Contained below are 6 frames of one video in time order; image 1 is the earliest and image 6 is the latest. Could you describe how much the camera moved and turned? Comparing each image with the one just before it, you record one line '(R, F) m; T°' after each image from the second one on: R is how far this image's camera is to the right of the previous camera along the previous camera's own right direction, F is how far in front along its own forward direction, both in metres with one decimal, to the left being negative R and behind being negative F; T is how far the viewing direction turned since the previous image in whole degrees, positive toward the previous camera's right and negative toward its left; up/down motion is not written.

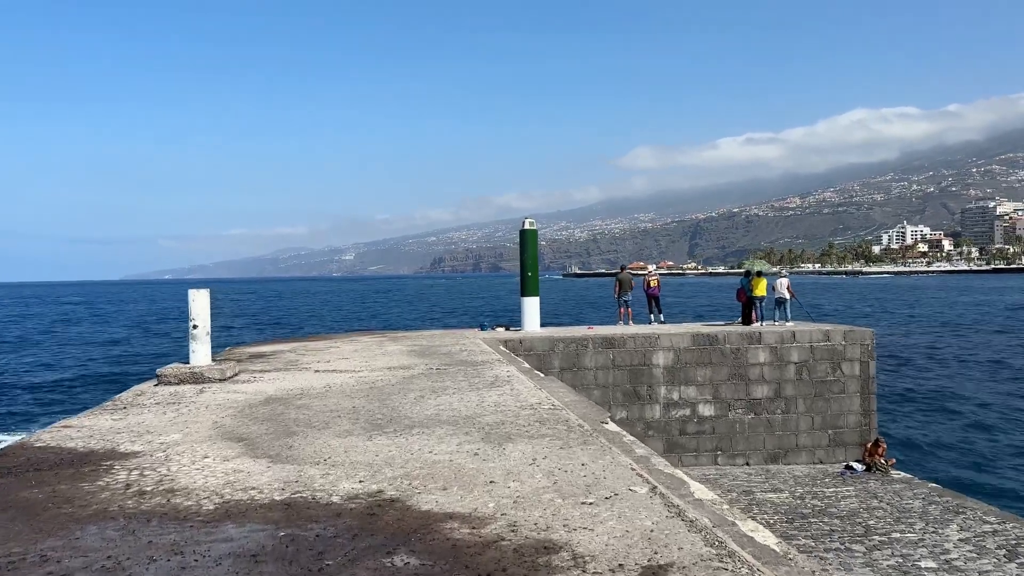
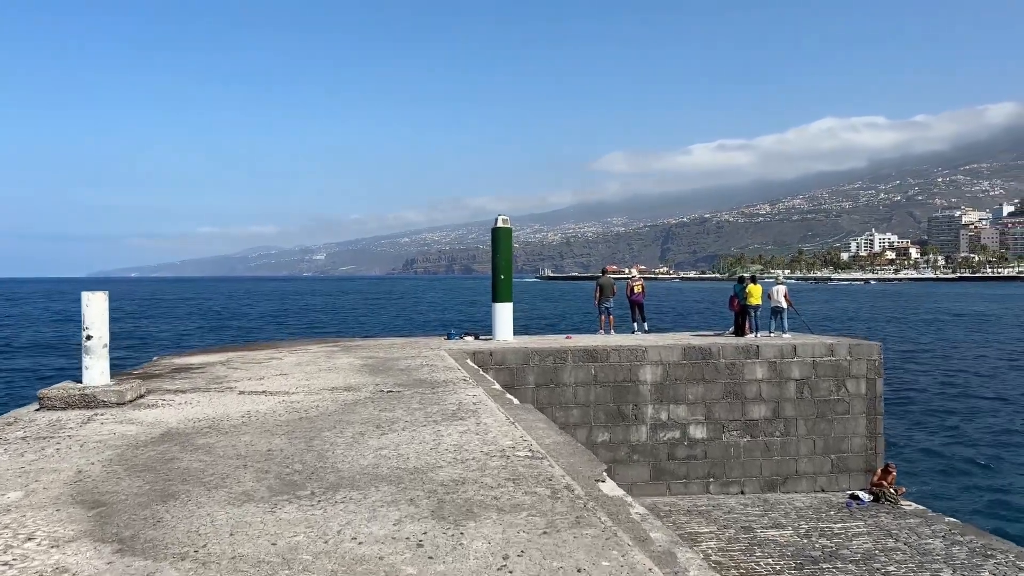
(0.0, +1.4) m; +2°
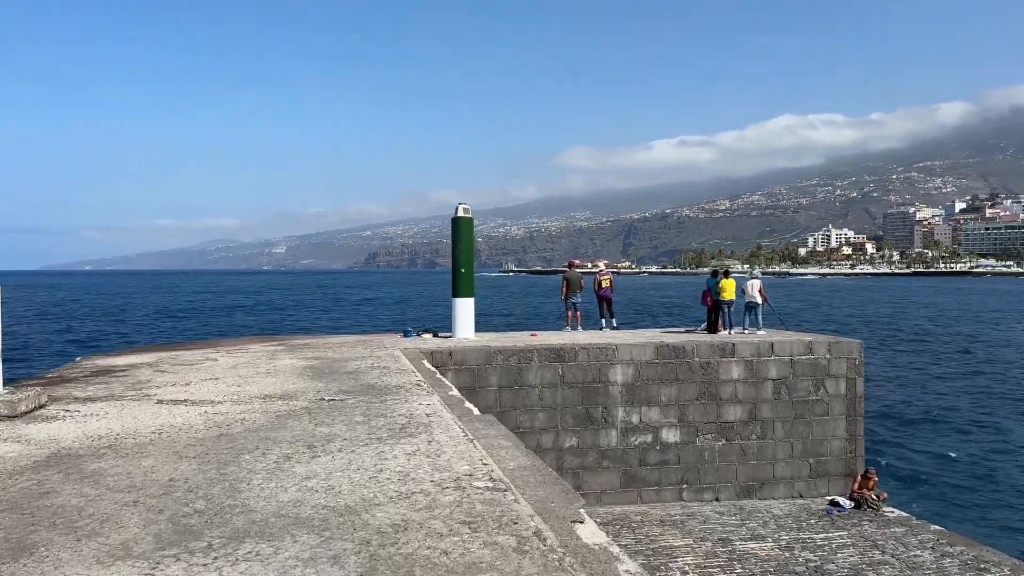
(0.0, +0.8) m; +3°
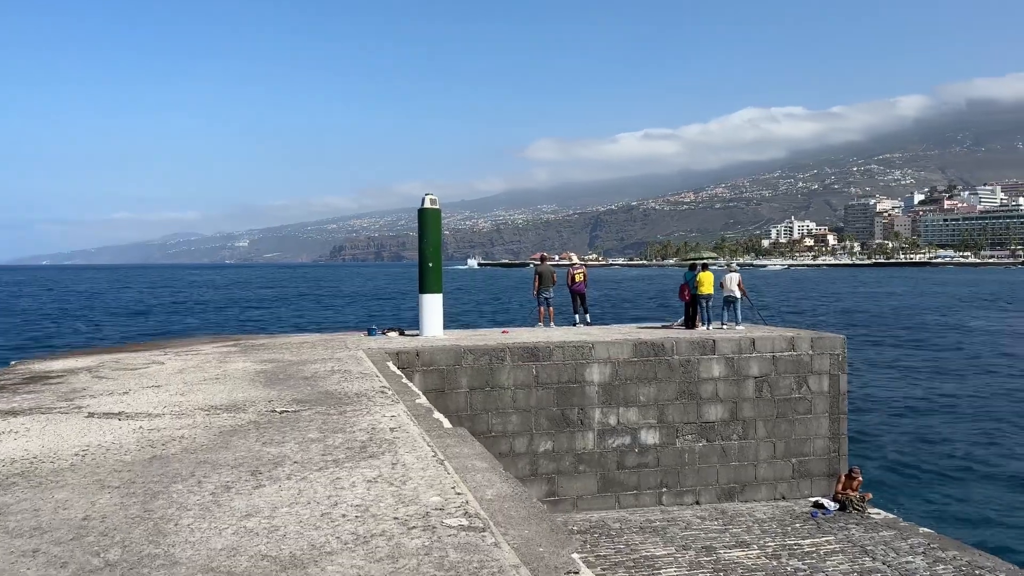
(0.0, +0.6) m; +2°
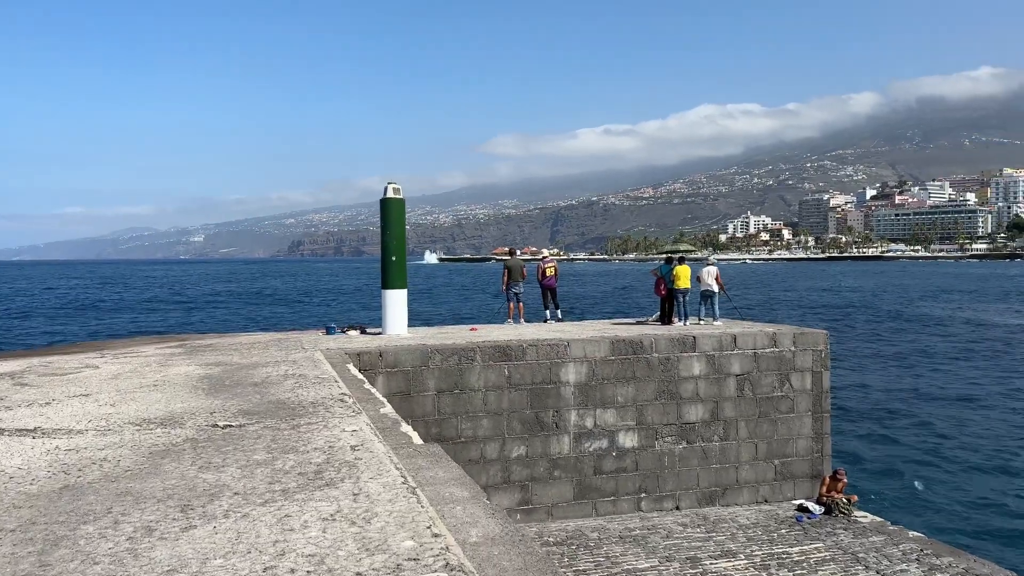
(-0.1, +0.6) m; +3°
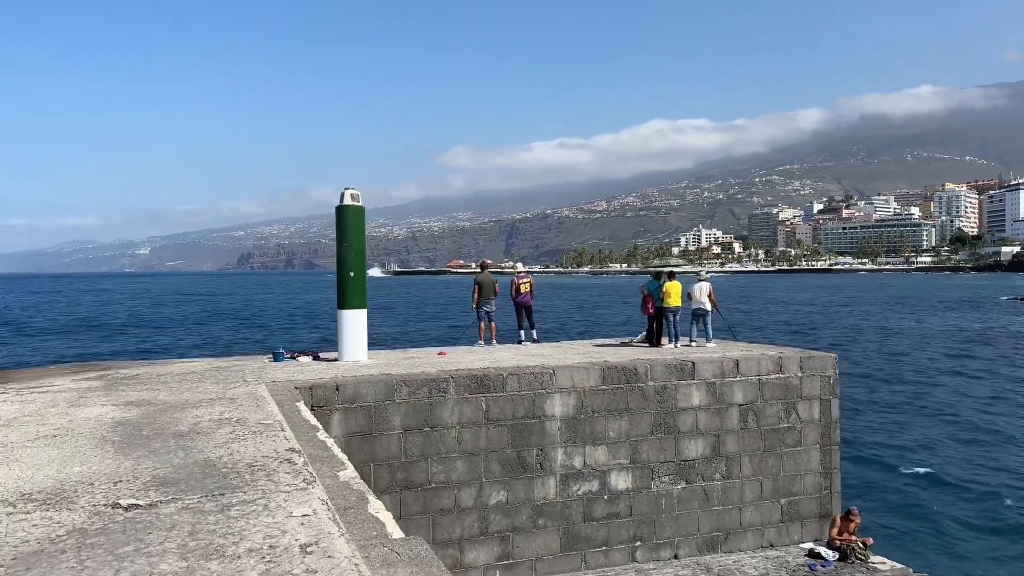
(-0.2, +1.2) m; +3°
